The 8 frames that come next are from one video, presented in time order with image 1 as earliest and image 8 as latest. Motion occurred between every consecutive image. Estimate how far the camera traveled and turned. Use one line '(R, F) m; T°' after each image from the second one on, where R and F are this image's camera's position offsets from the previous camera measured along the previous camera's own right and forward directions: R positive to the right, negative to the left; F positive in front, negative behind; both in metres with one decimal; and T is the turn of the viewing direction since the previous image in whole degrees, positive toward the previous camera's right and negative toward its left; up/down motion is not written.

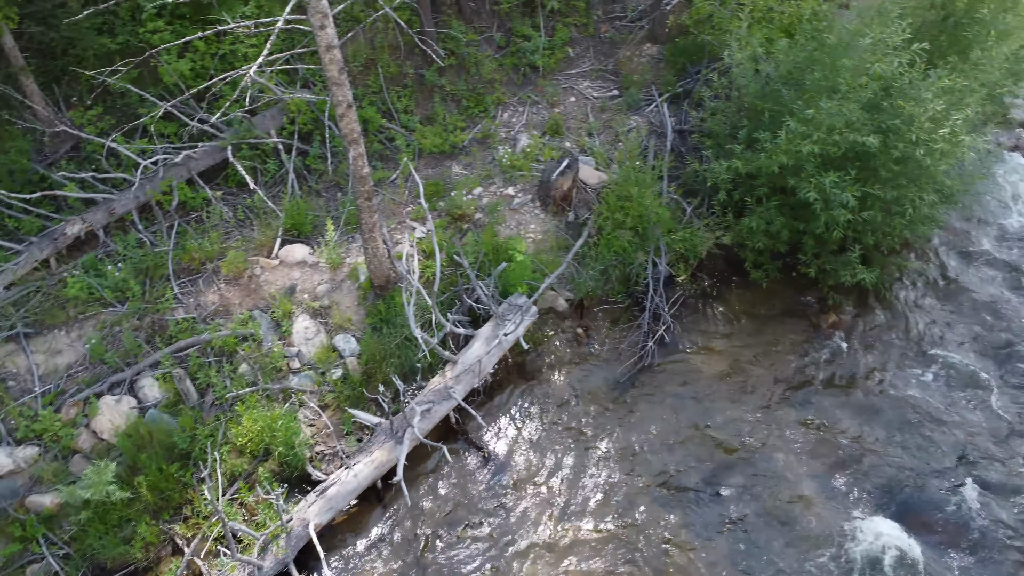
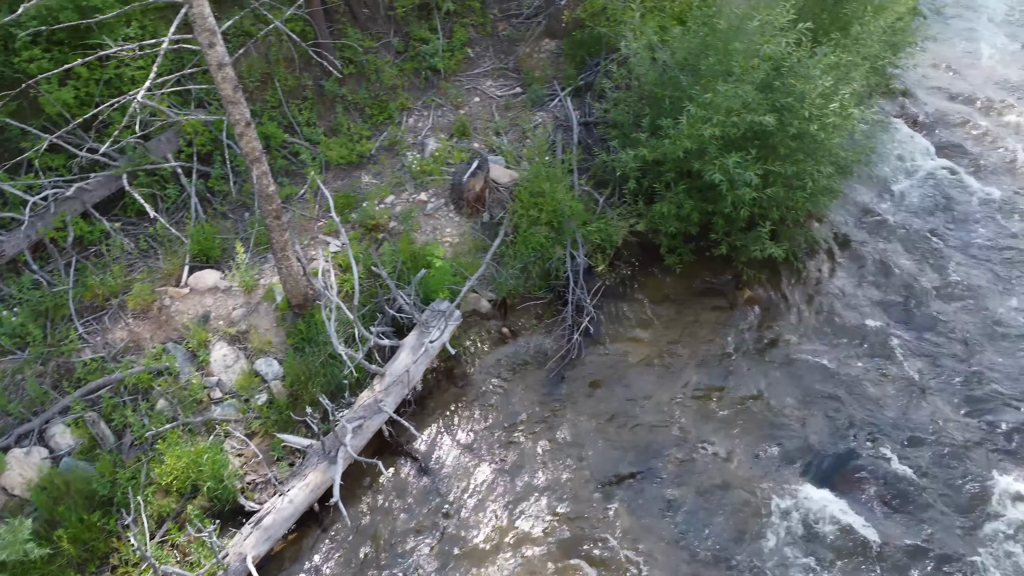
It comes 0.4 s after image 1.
(+0.4, +0.1) m; +4°
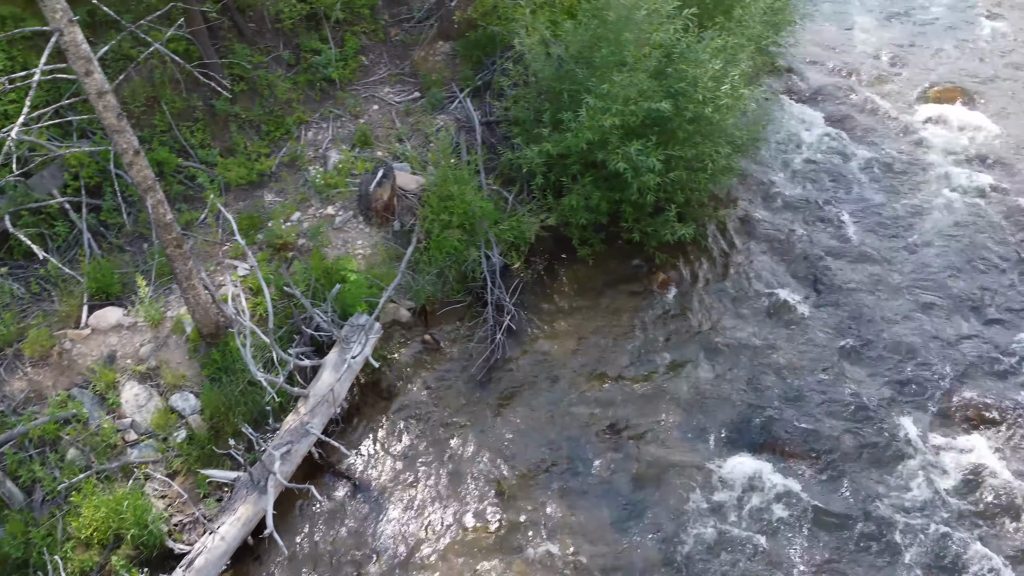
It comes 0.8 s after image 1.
(+0.3, 0.0) m; +5°
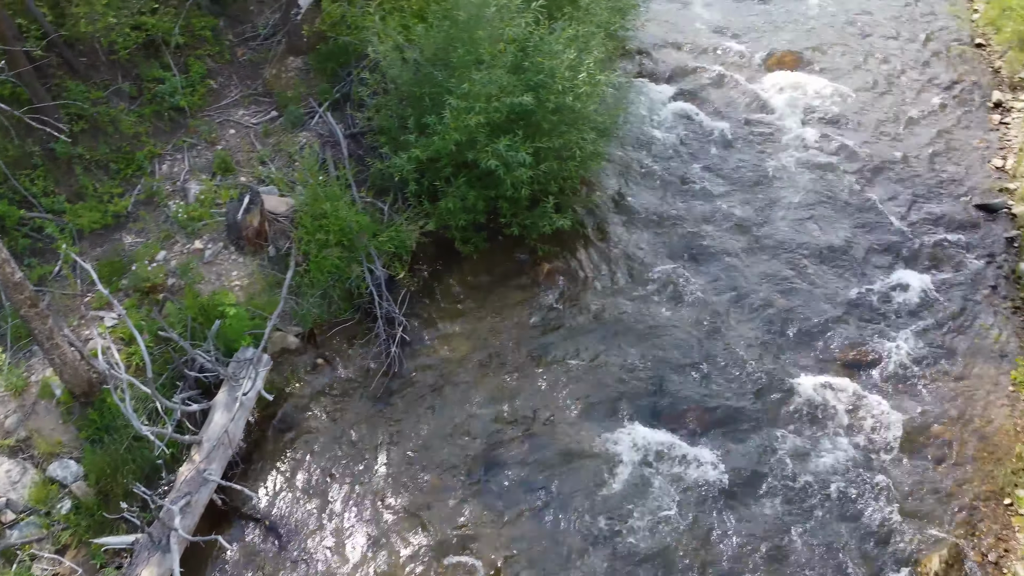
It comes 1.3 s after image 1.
(+0.4, 0.0) m; +7°
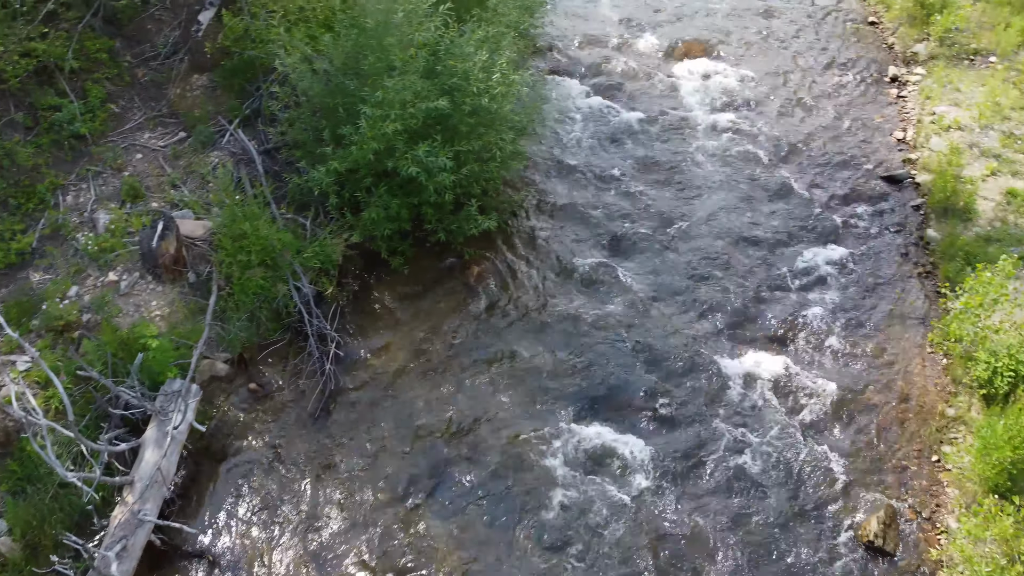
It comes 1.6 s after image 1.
(+0.3, 0.0) m; +4°
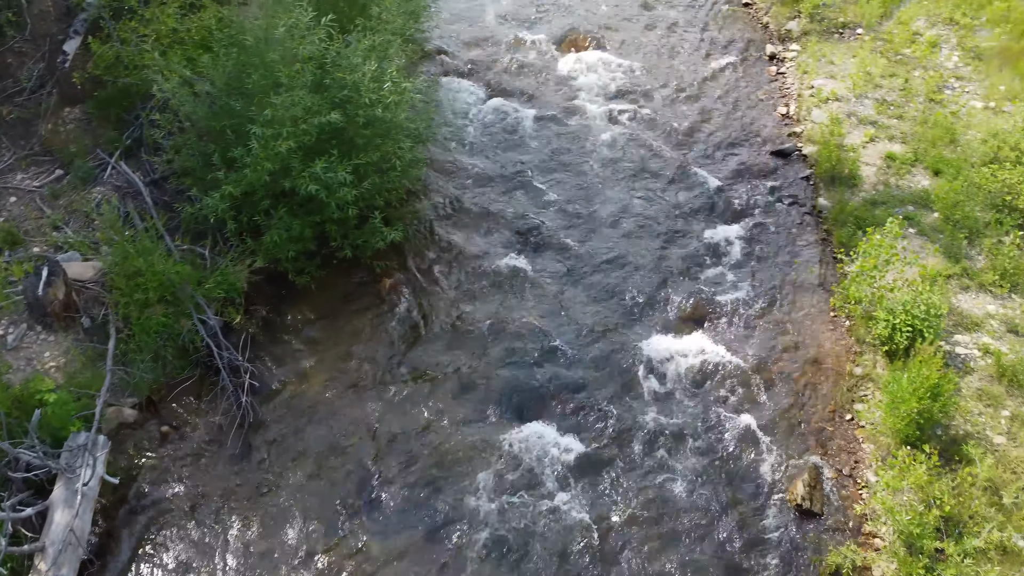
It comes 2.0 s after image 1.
(+0.3, +0.1) m; +5°
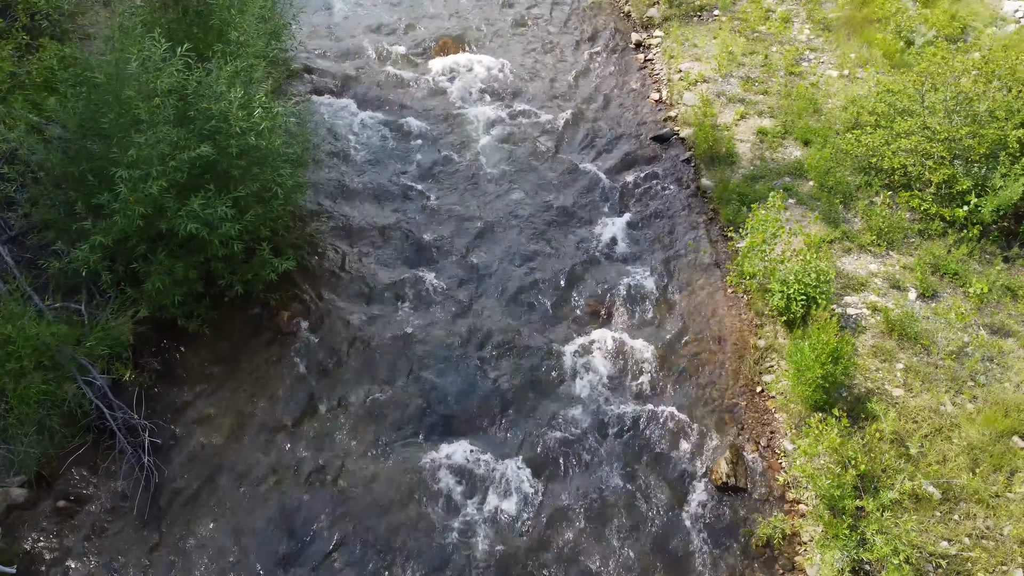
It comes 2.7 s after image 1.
(+0.5, +0.1) m; +5°
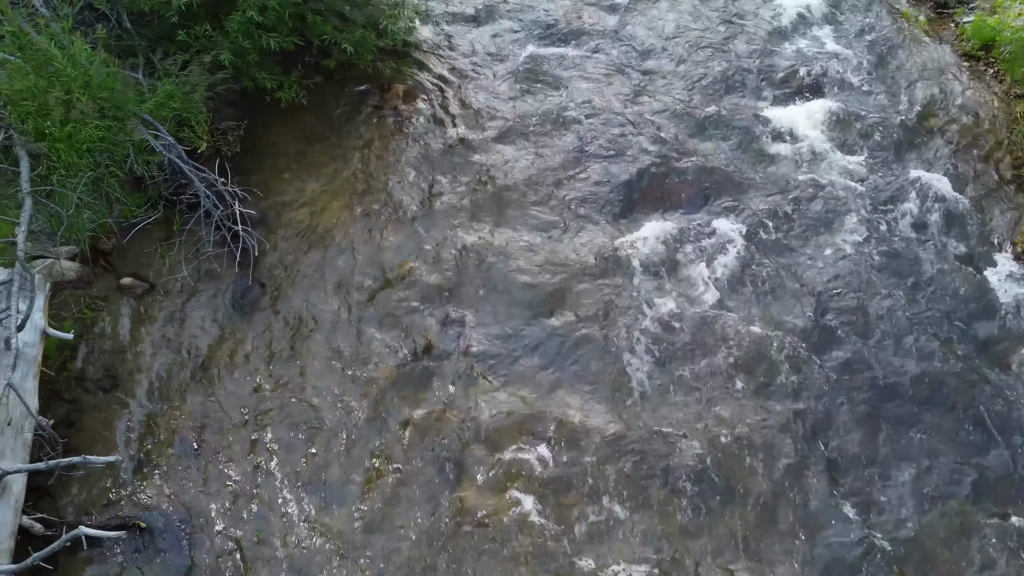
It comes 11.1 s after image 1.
(-3.0, +0.4) m; +10°
